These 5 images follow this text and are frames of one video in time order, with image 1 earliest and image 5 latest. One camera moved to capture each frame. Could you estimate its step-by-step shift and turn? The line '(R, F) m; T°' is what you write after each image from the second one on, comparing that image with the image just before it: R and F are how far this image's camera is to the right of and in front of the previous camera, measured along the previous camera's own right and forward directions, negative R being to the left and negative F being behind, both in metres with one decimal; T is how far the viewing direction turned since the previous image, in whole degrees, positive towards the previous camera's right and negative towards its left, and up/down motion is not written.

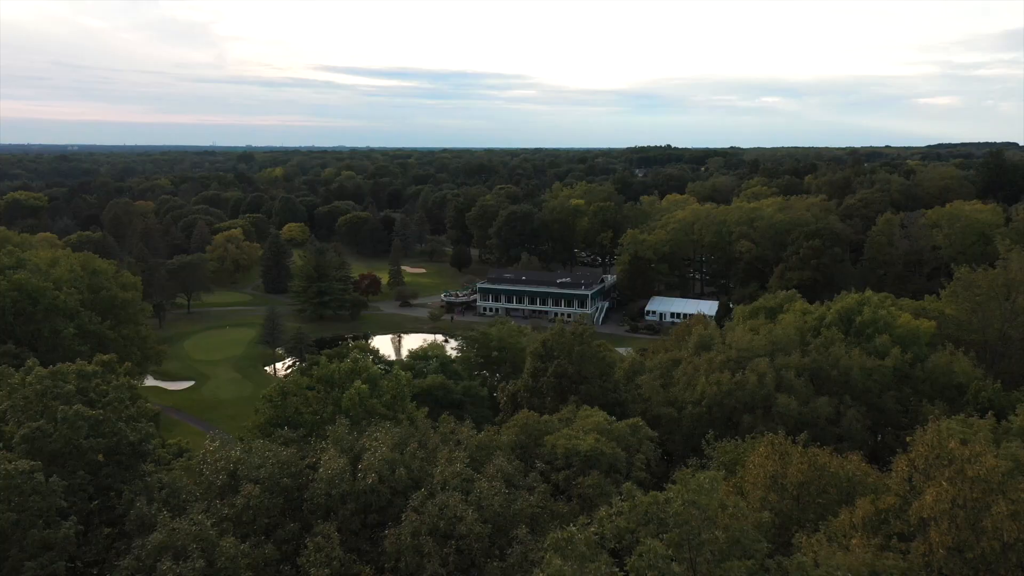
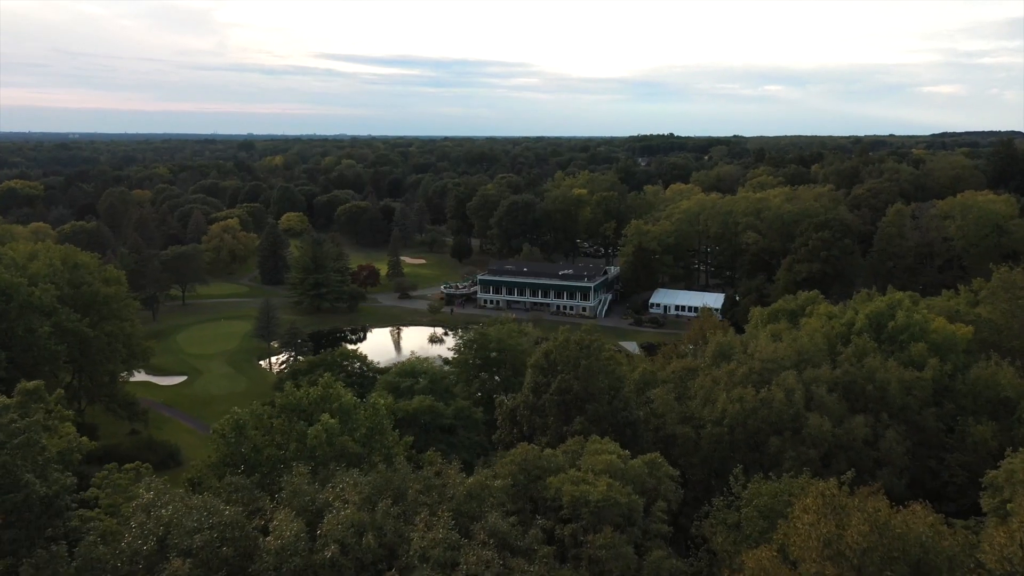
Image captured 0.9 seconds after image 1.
(0.0, +1.2) m; 0°
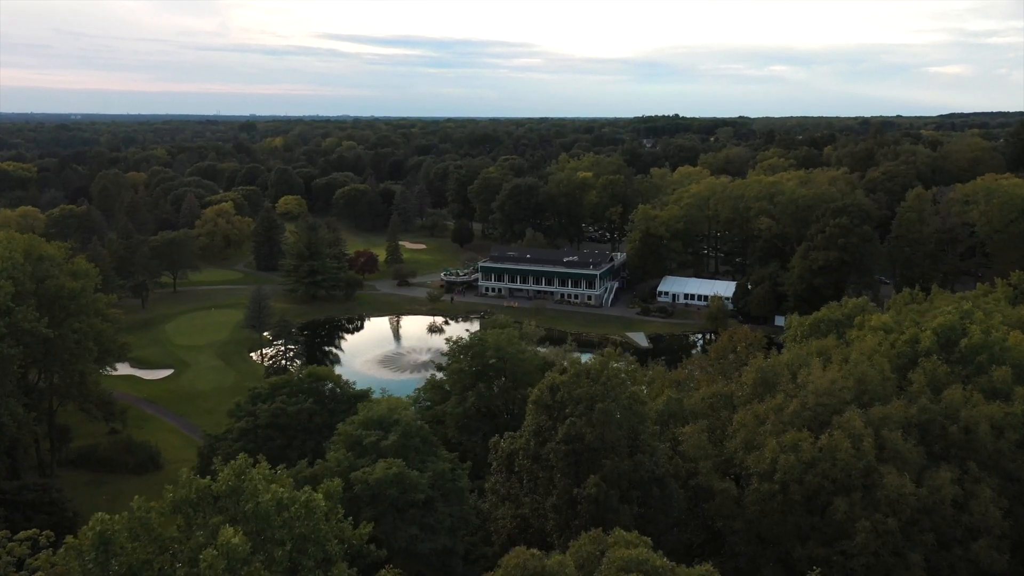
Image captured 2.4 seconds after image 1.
(+0.1, +2.1) m; 0°
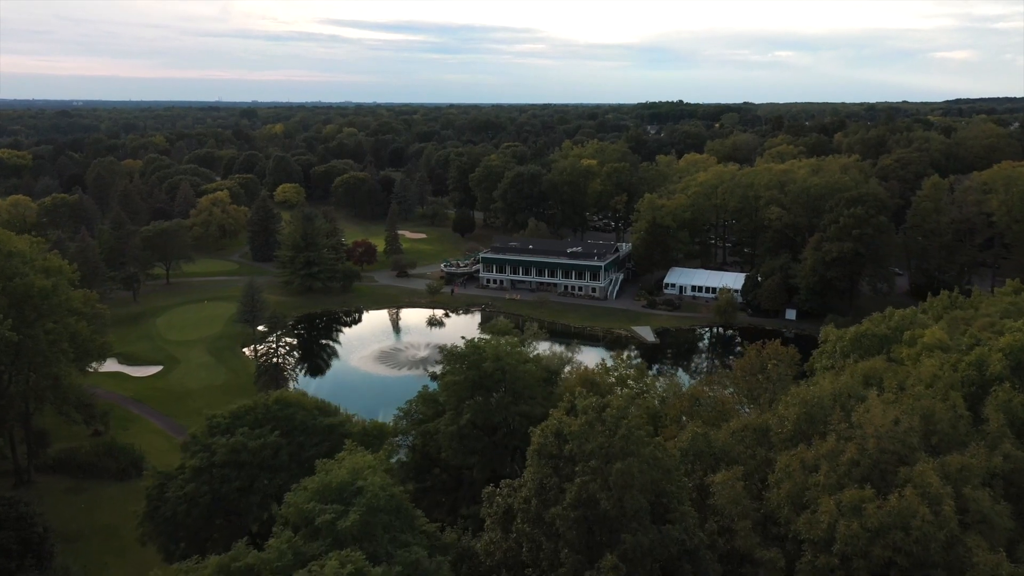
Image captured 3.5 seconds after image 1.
(+0.1, +1.6) m; 0°
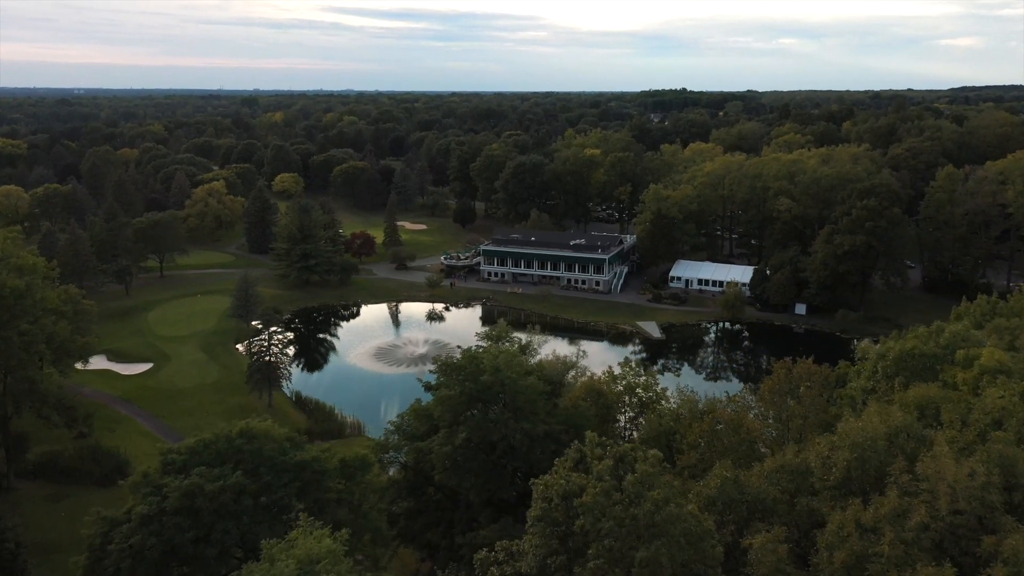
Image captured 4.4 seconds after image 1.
(0.0, +1.3) m; 0°
